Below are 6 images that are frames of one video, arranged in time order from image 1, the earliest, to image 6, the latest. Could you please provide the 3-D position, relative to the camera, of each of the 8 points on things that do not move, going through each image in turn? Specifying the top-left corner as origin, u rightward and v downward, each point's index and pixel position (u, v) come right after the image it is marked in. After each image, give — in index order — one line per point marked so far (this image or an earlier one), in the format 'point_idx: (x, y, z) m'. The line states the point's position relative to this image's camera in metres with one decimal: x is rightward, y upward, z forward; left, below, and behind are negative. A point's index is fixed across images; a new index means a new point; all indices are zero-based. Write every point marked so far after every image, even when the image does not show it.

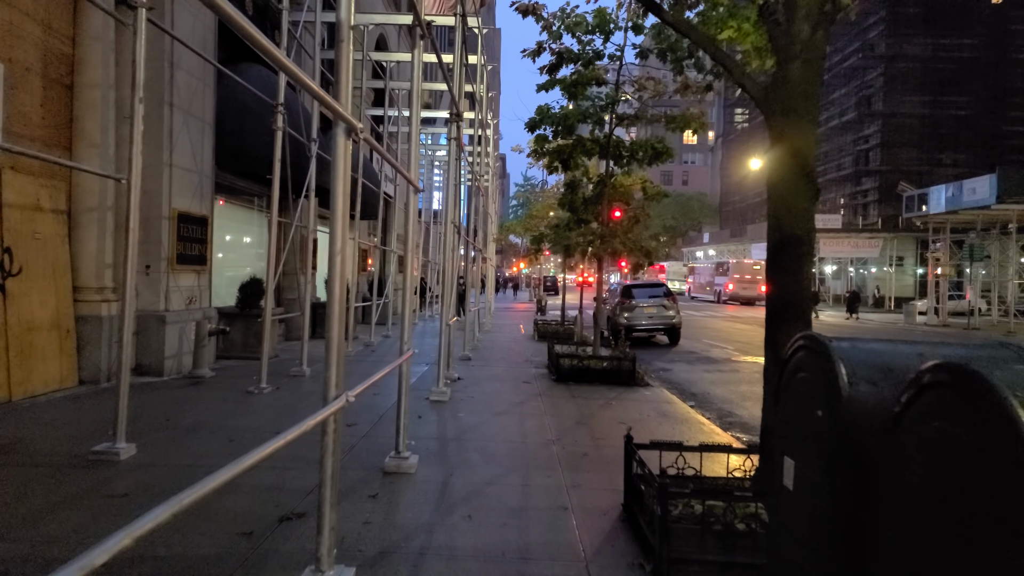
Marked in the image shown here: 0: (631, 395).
0: (+1.6, -1.5, +9.4) m
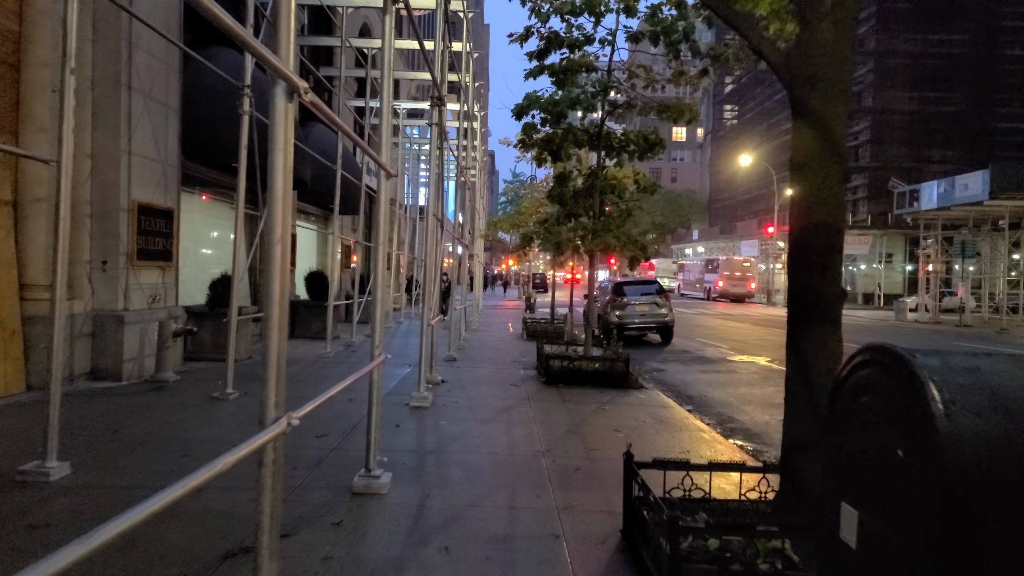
0: (+1.4, -1.4, +8.9) m
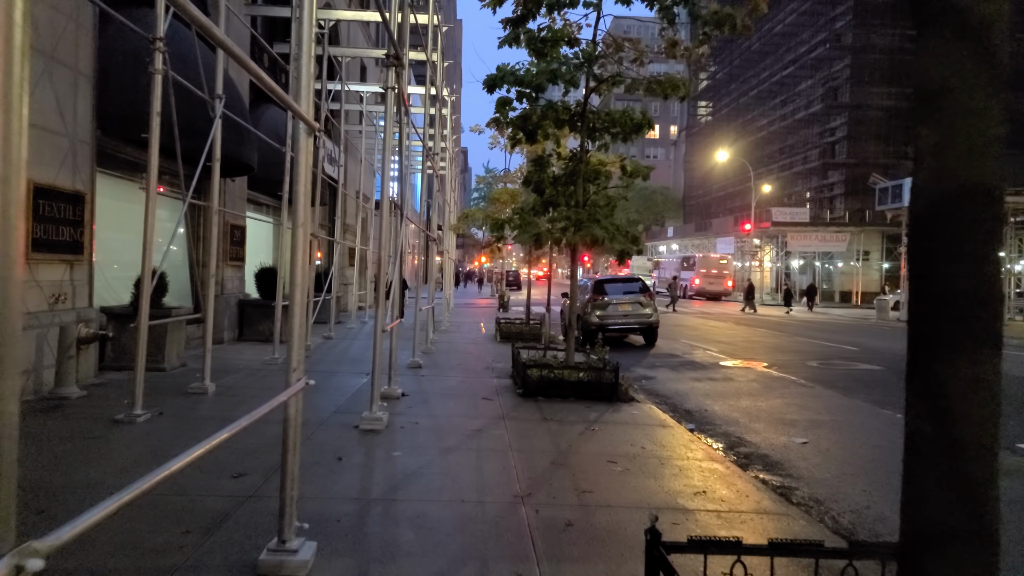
0: (+1.1, -1.4, +7.6) m
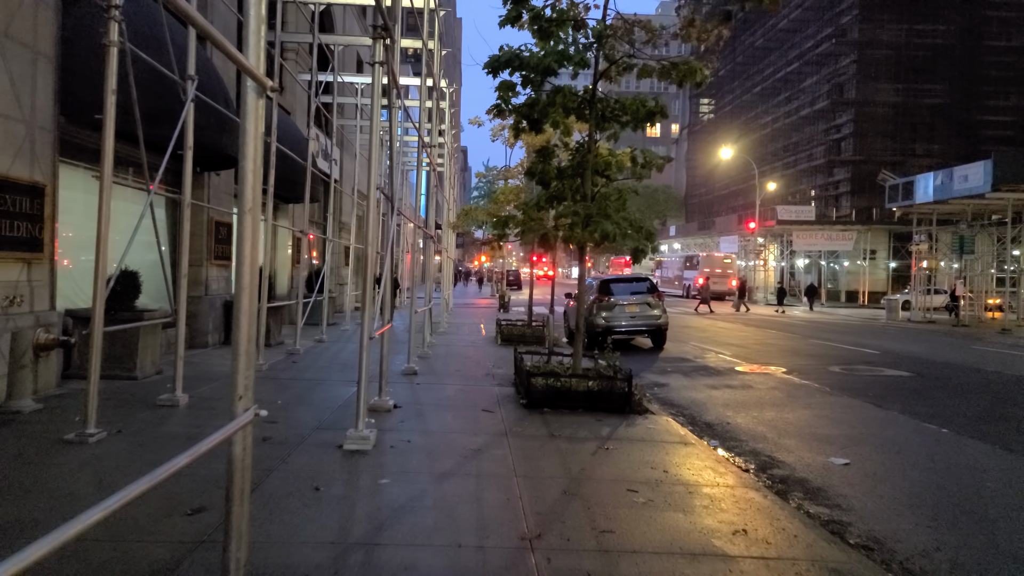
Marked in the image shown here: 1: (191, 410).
0: (+1.2, -1.4, +6.8) m
1: (-3.3, -1.3, +7.1) m
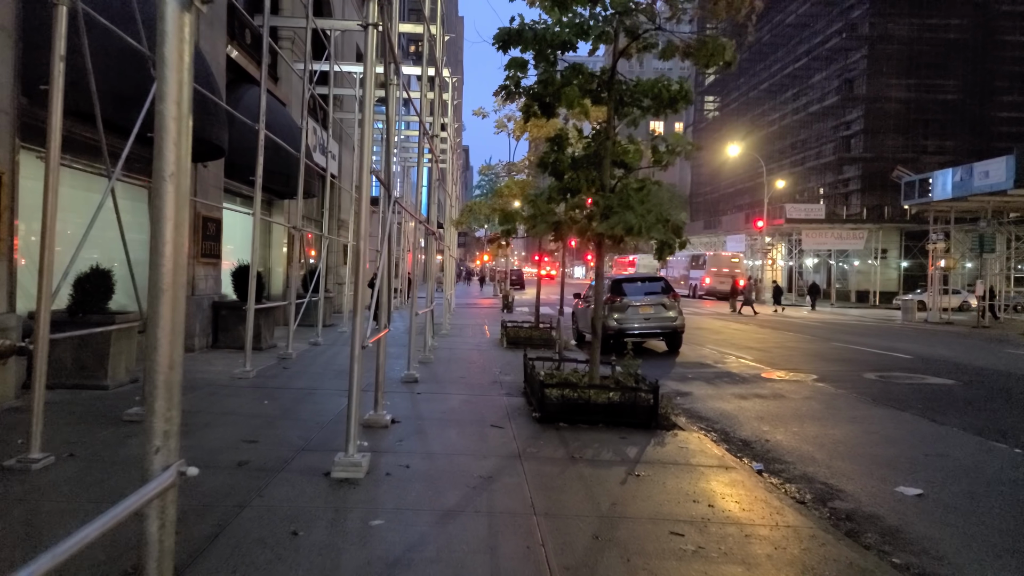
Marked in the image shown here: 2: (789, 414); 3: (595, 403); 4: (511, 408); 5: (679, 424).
0: (+1.3, -1.4, +6.0) m
1: (-3.2, -1.3, +6.2) m
2: (+3.2, -1.5, +8.0) m
3: (+0.8, -1.2, +7.0) m
4: (0.0, -1.3, +7.6) m
5: (+1.7, -1.4, +7.2) m
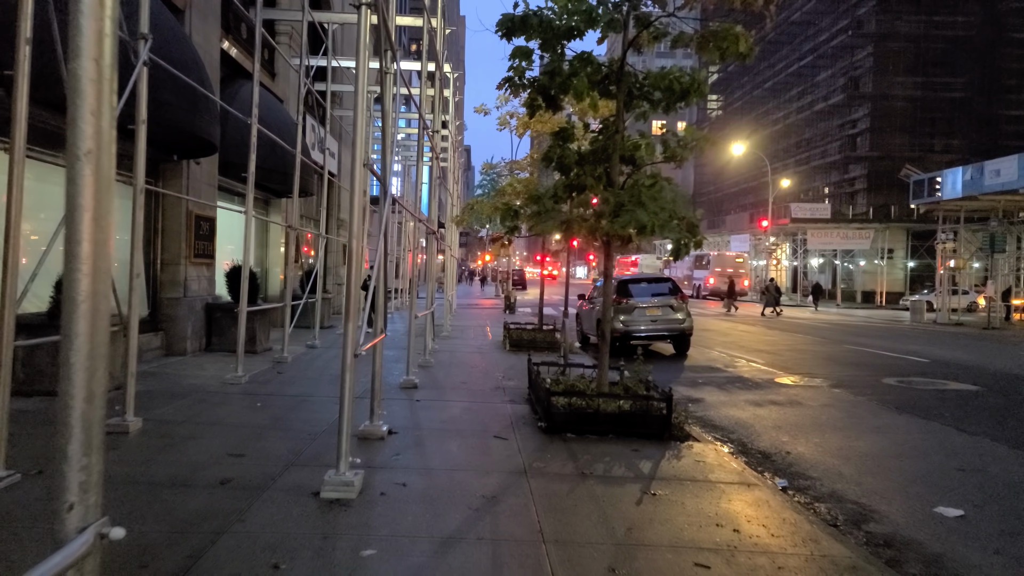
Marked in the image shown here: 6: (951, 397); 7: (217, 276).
0: (+1.3, -1.4, +5.6) m
1: (-3.1, -1.3, +5.8) m
2: (+3.3, -1.5, +7.6) m
3: (+0.9, -1.2, +6.6) m
4: (0.0, -1.3, +7.2) m
5: (+1.8, -1.4, +6.8) m
6: (+5.6, -1.4, +8.8) m
7: (-5.6, +0.2, +13.2) m
